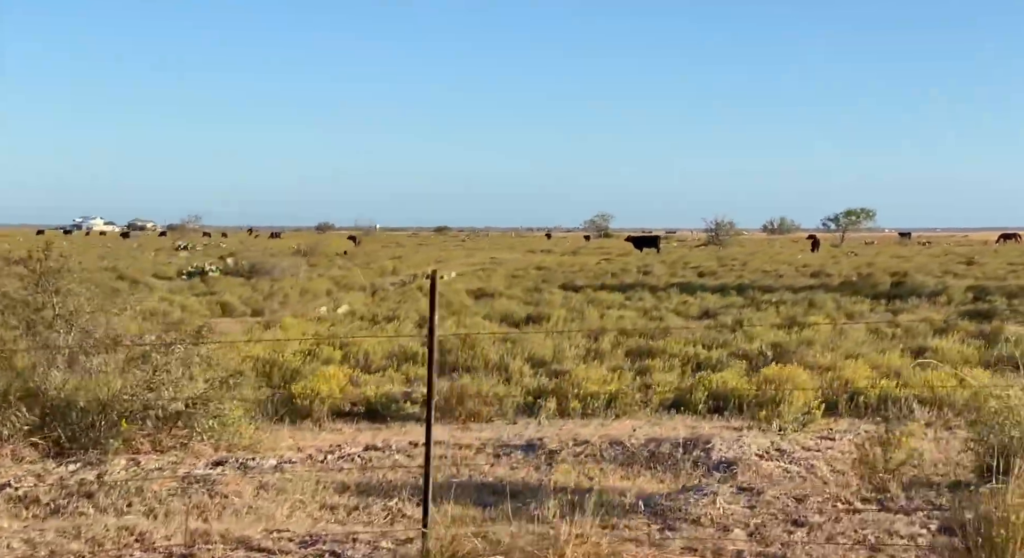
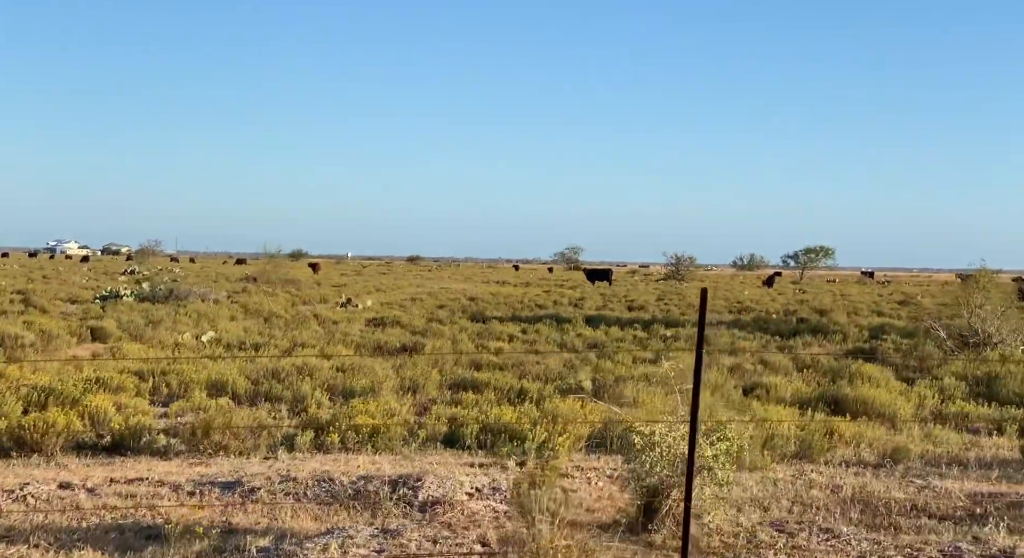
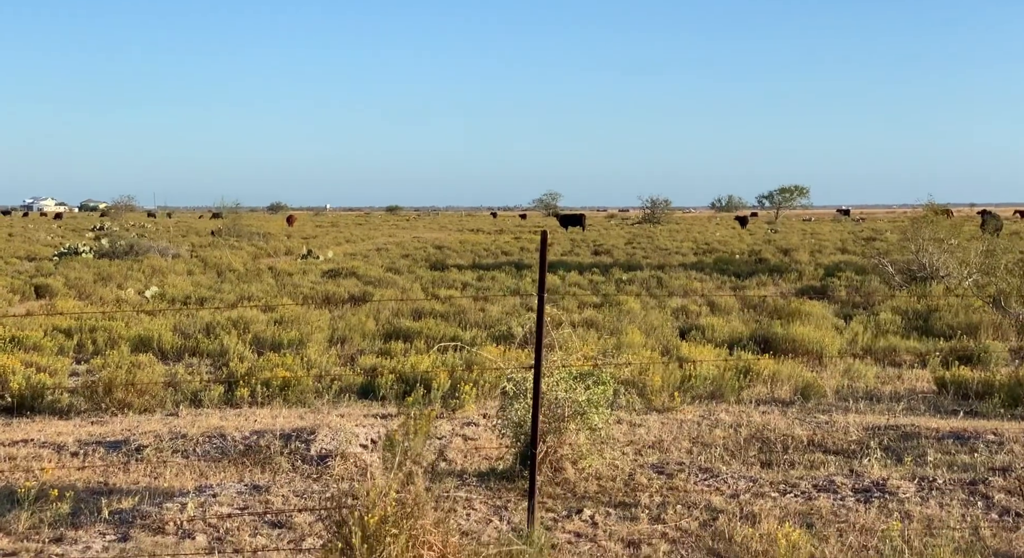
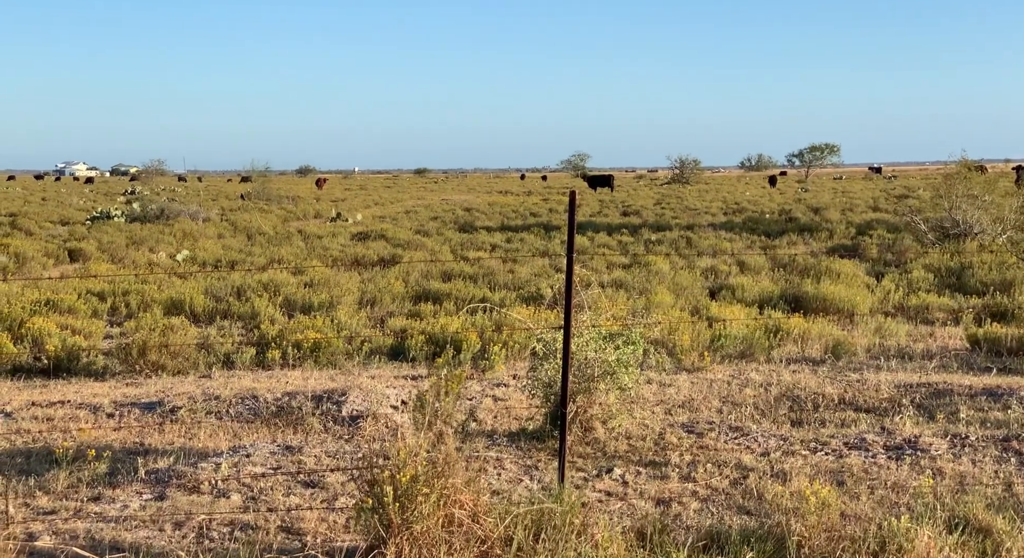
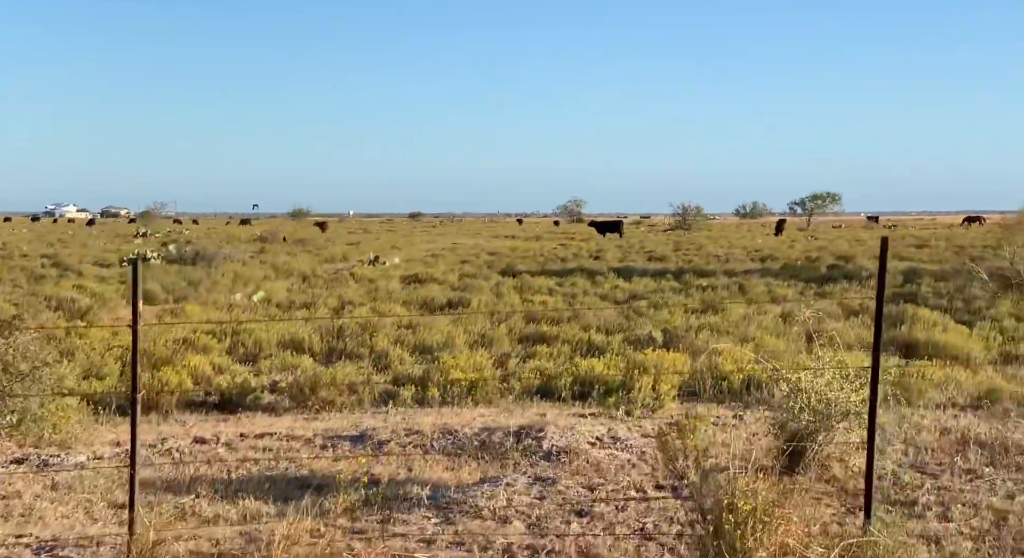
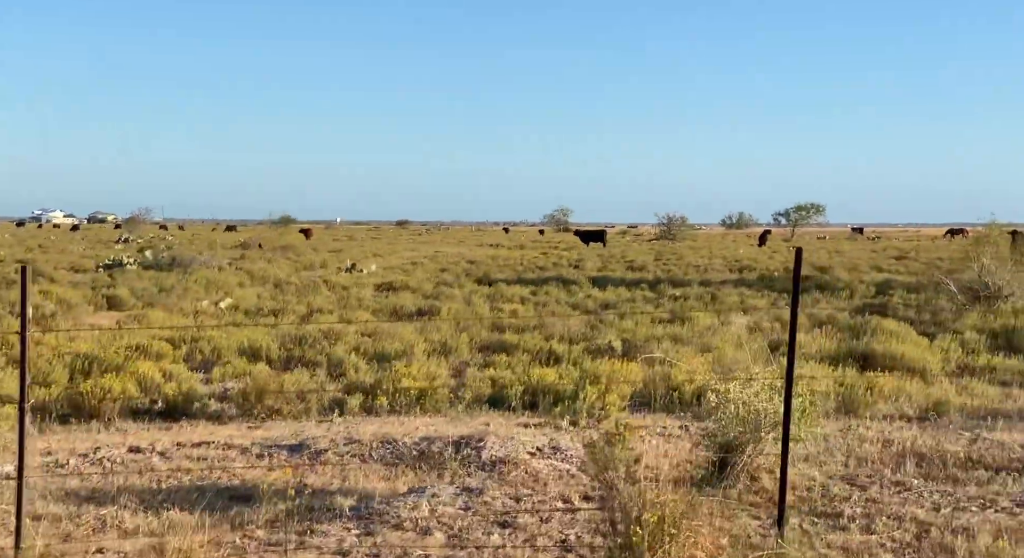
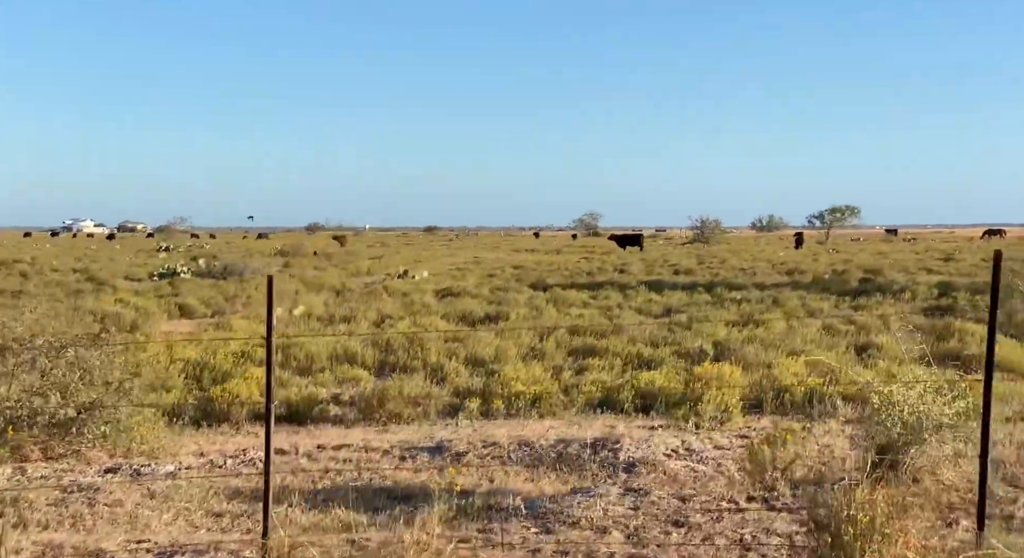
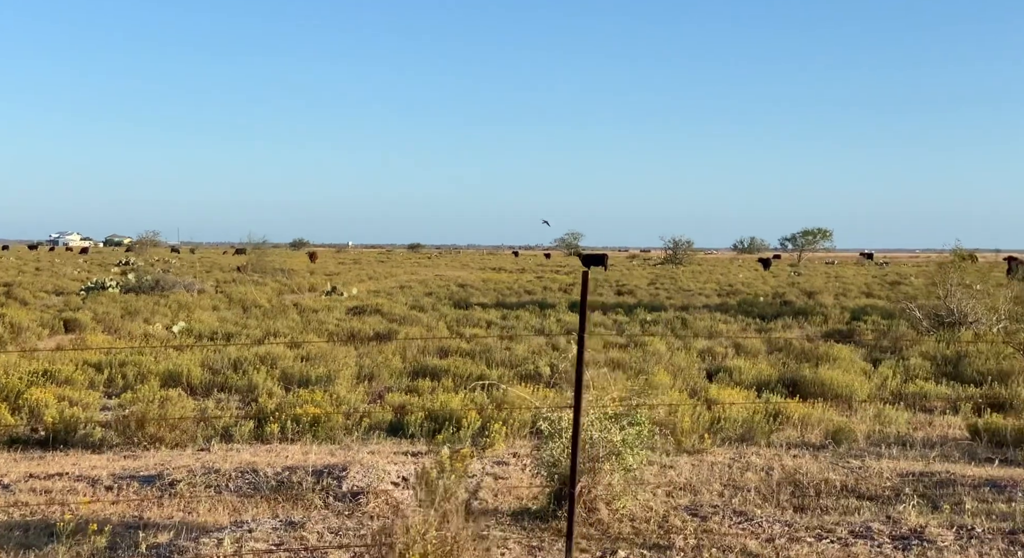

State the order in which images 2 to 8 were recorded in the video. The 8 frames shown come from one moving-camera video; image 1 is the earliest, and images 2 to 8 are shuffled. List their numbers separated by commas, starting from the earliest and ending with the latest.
7, 5, 6, 2, 8, 3, 4
